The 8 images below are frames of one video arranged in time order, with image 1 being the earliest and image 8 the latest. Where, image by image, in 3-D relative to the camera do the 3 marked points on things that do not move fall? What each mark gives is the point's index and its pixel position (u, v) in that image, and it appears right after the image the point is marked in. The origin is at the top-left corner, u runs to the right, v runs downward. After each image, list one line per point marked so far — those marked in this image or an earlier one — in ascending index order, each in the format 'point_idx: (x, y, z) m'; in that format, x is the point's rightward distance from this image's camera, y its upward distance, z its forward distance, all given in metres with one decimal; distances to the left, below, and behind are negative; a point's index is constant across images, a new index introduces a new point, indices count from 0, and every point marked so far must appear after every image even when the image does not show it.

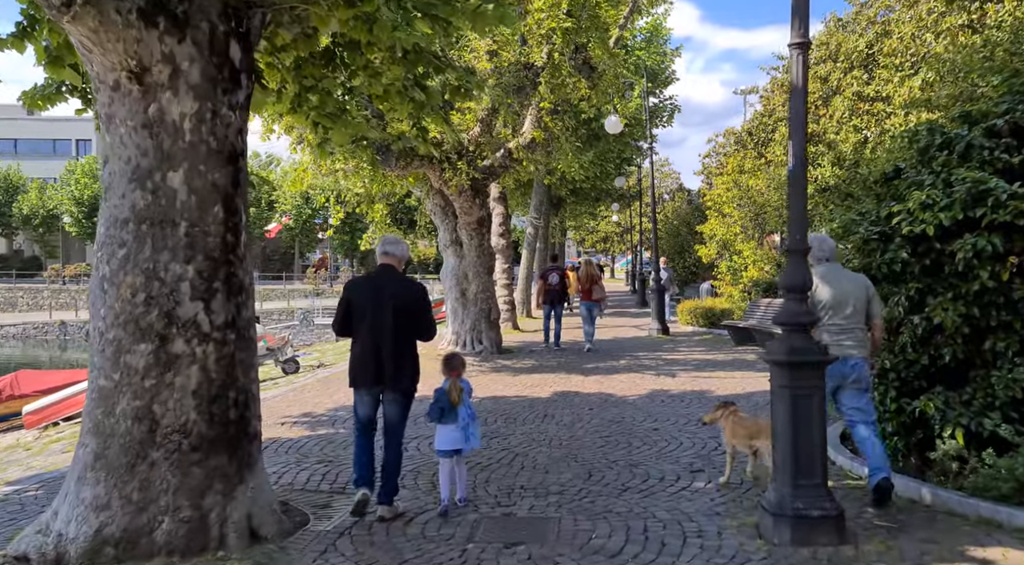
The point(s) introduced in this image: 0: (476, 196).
0: (-0.6, +1.5, +14.8) m
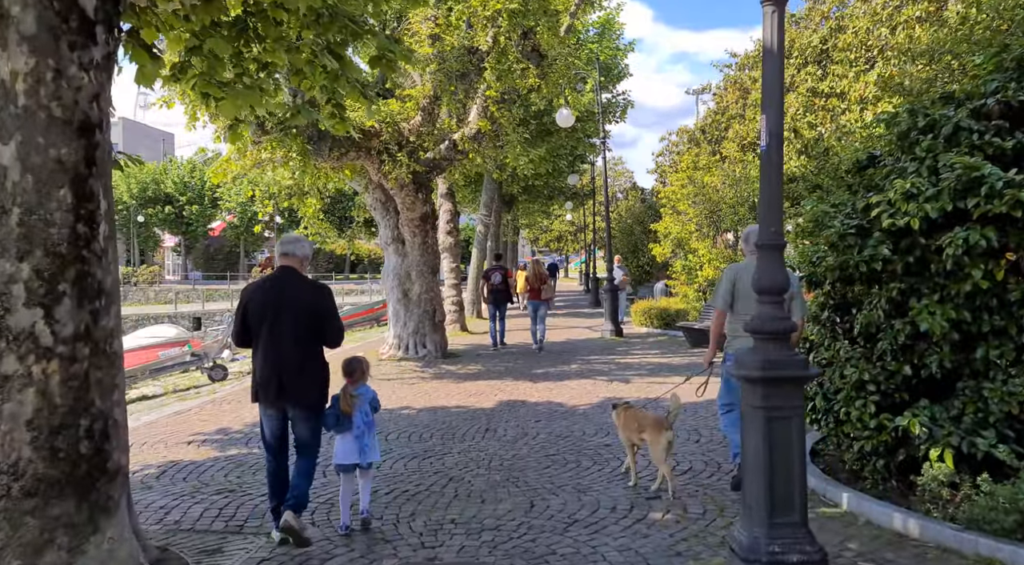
0: (-1.5, +1.5, +13.9) m
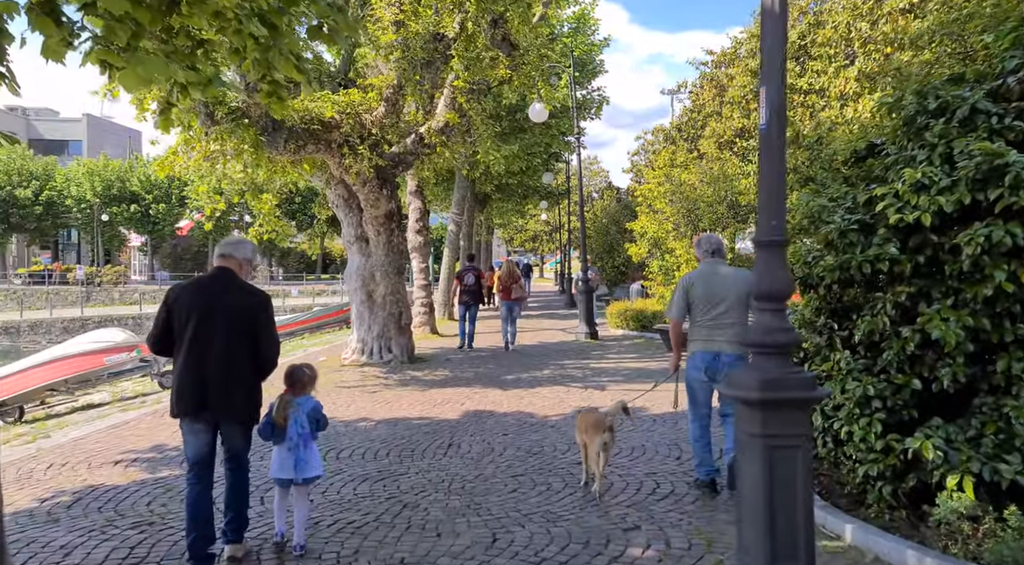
0: (-2.0, +1.5, +13.2) m
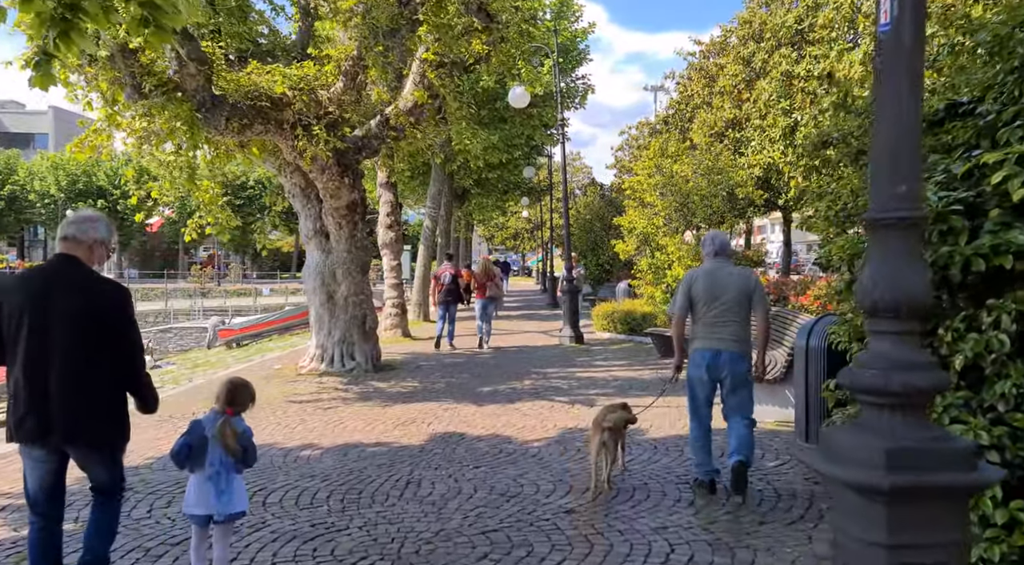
0: (-2.3, +1.5, +11.8) m
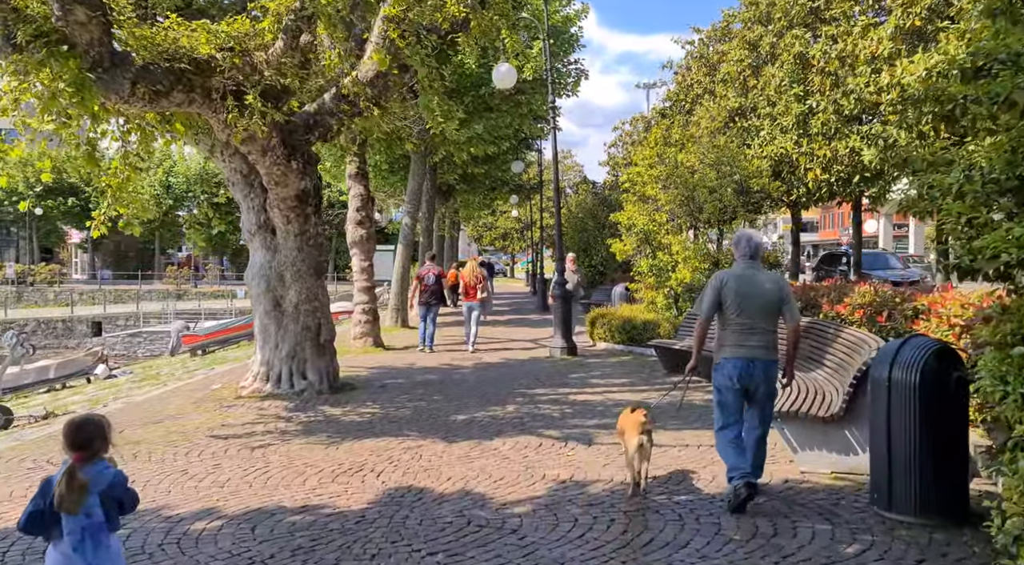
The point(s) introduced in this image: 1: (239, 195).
0: (-2.6, +1.5, +9.8) m
1: (-3.3, +1.1, +10.5) m
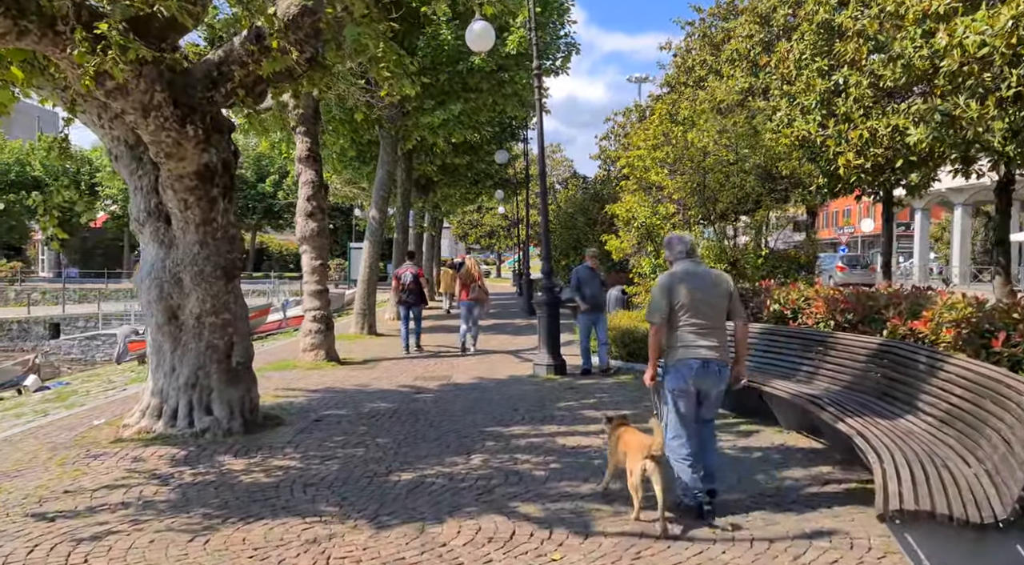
0: (-2.8, +1.4, +7.4) m
1: (-3.6, +1.0, +8.0) m
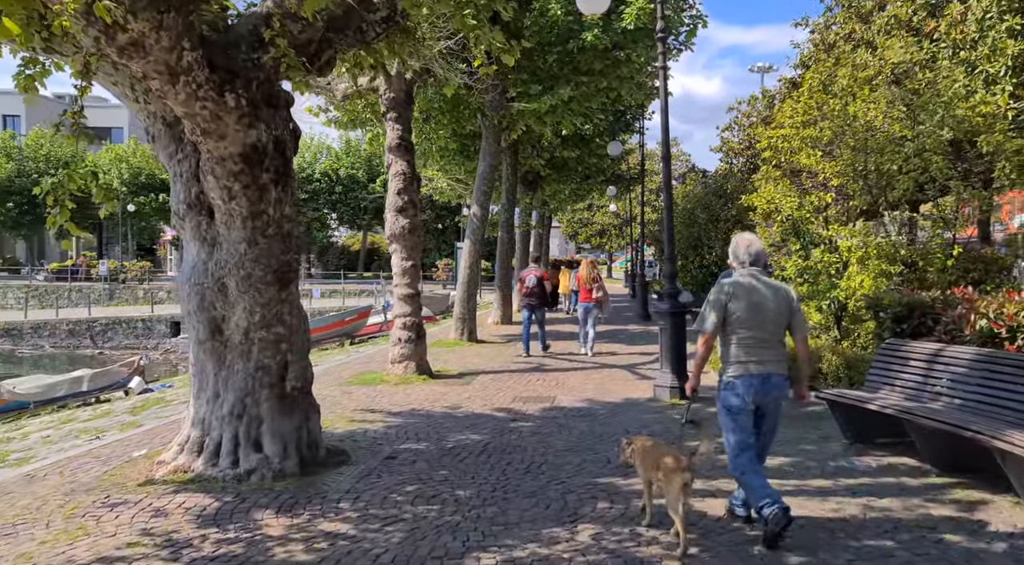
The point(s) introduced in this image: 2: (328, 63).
0: (-2.0, +1.4, +5.9) m
1: (-2.7, +1.0, +6.6) m
2: (-1.5, +1.7, +6.8) m
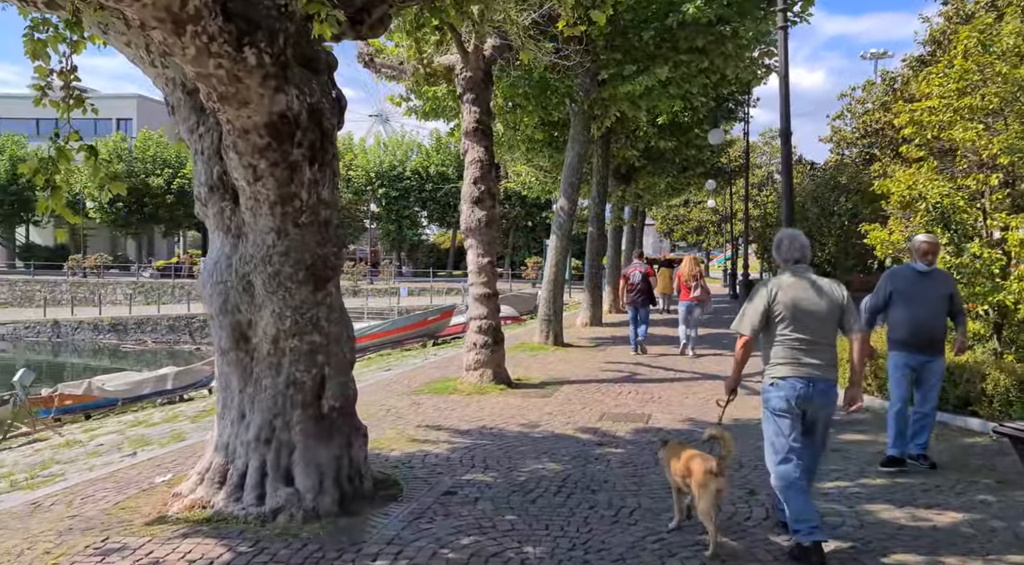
0: (-1.5, +1.4, +4.8) m
1: (-2.1, +1.0, +5.6) m
2: (-0.9, +1.8, +5.7) m
